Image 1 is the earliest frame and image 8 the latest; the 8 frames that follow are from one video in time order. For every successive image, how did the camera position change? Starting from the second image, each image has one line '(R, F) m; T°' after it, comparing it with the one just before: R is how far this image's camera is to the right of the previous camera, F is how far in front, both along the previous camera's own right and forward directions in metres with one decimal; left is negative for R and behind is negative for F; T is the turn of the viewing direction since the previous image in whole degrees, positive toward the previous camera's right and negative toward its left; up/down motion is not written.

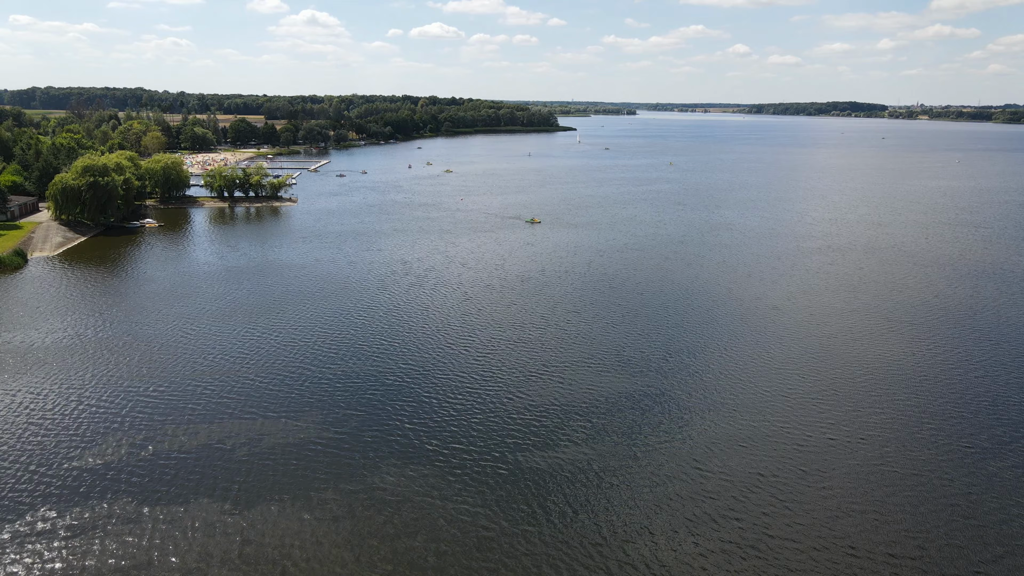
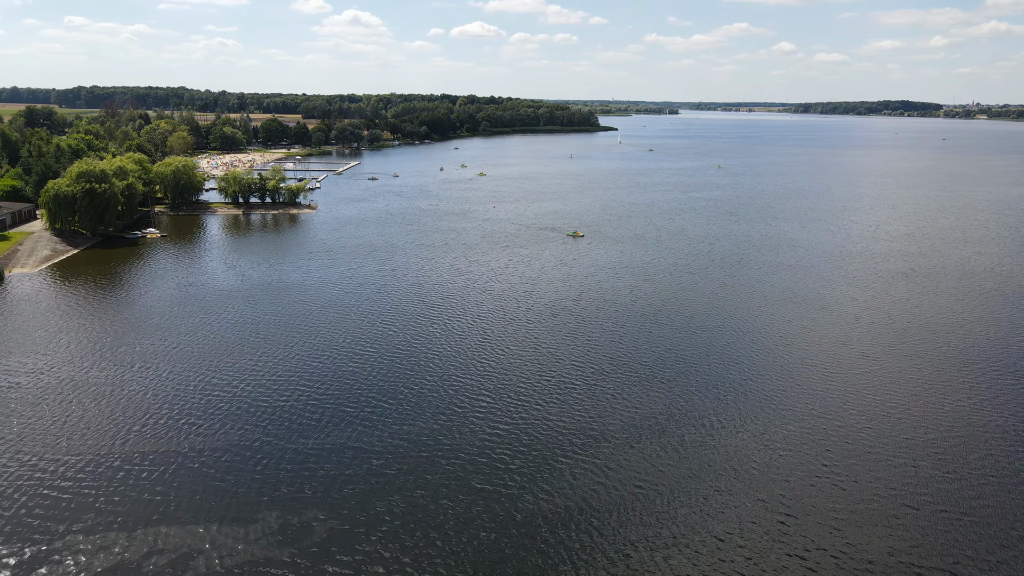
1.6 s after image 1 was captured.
(+0.4, +7.6) m; -3°
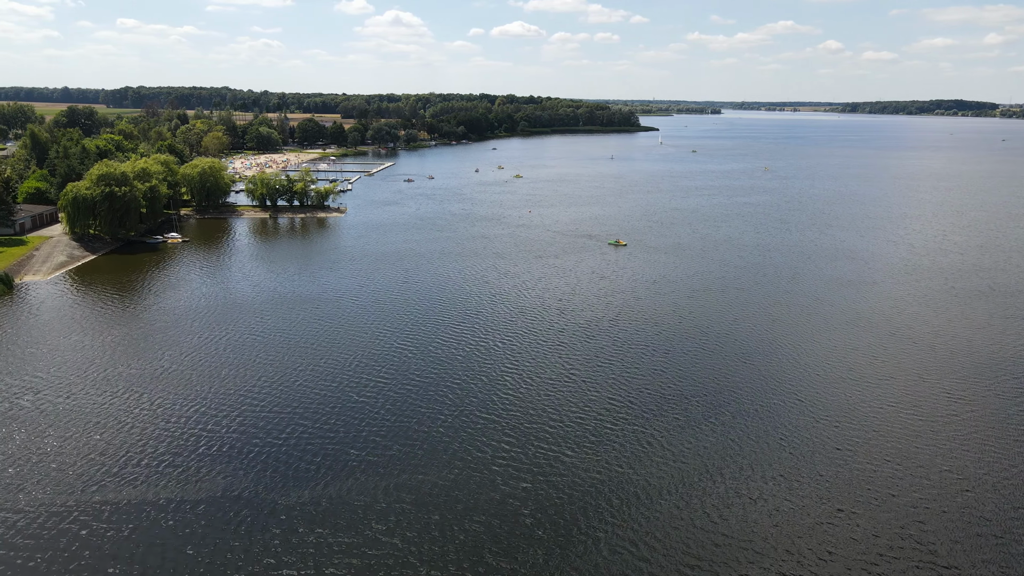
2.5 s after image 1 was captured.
(+0.3, +3.9) m; -3°
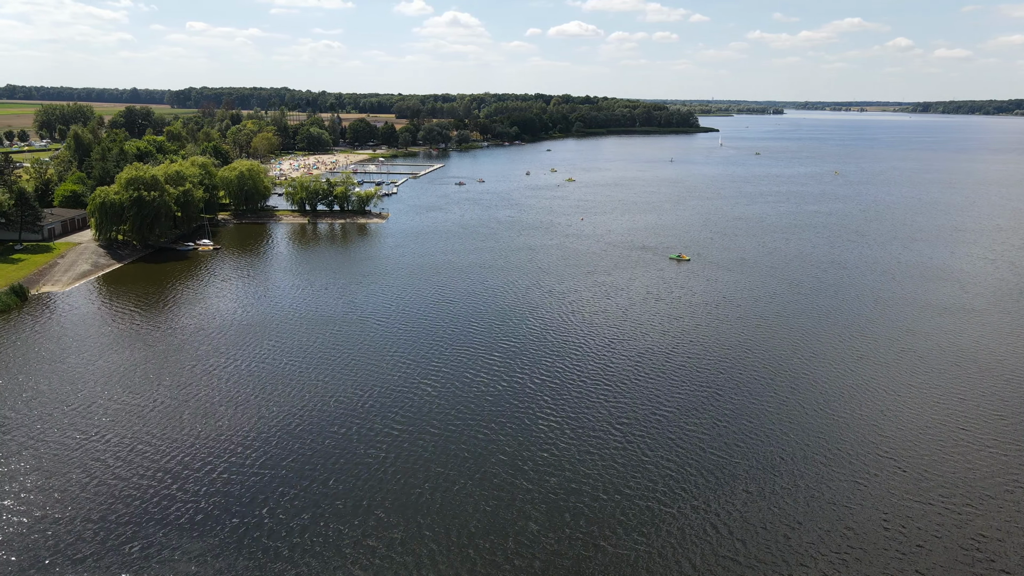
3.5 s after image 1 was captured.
(+0.5, +4.9) m; -4°
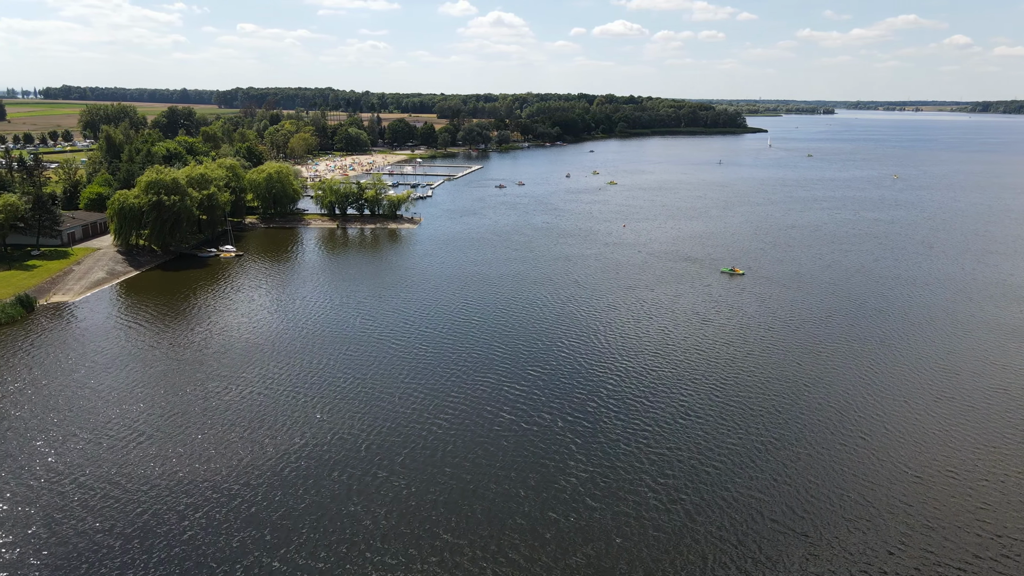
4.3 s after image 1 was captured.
(+0.5, +3.8) m; -3°
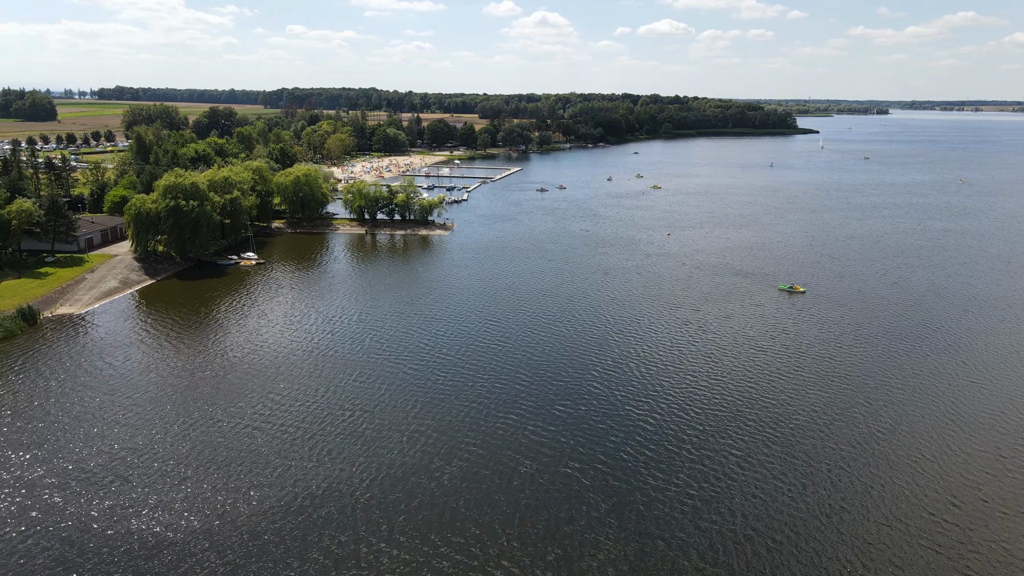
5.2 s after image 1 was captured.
(+0.6, +3.9) m; -3°
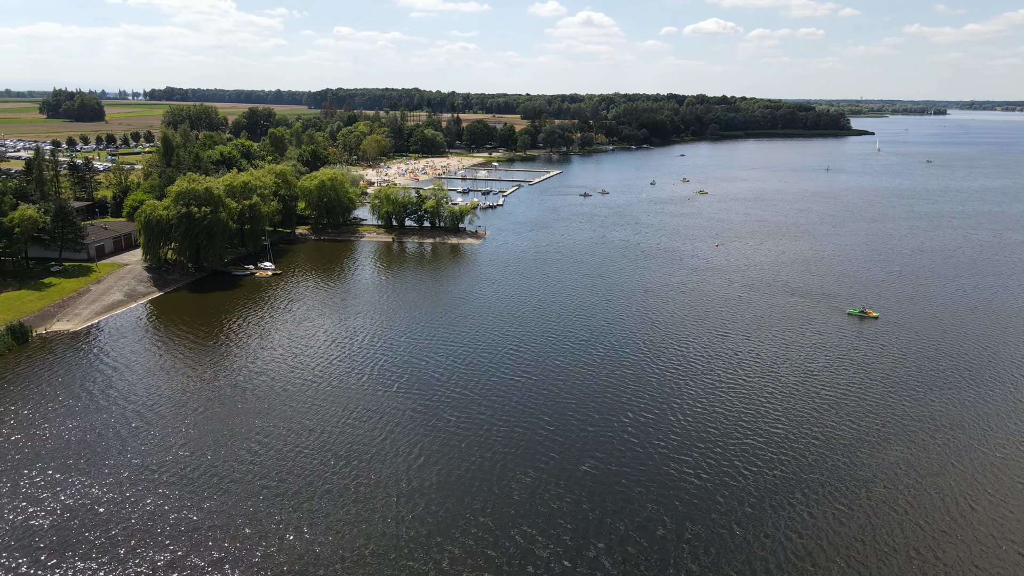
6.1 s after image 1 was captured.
(+0.6, +4.4) m; -3°
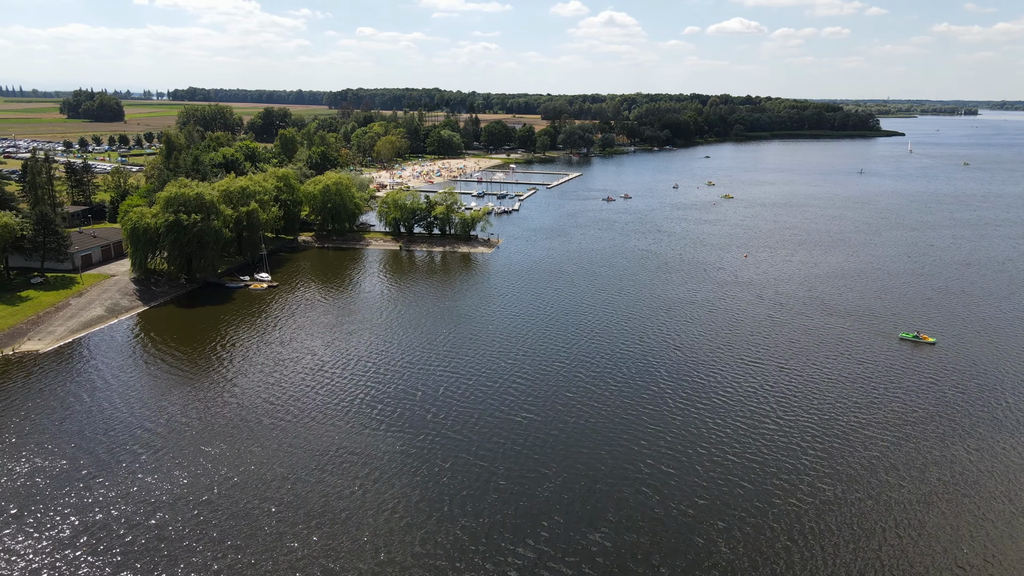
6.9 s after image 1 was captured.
(+0.6, +3.9) m; -2°
